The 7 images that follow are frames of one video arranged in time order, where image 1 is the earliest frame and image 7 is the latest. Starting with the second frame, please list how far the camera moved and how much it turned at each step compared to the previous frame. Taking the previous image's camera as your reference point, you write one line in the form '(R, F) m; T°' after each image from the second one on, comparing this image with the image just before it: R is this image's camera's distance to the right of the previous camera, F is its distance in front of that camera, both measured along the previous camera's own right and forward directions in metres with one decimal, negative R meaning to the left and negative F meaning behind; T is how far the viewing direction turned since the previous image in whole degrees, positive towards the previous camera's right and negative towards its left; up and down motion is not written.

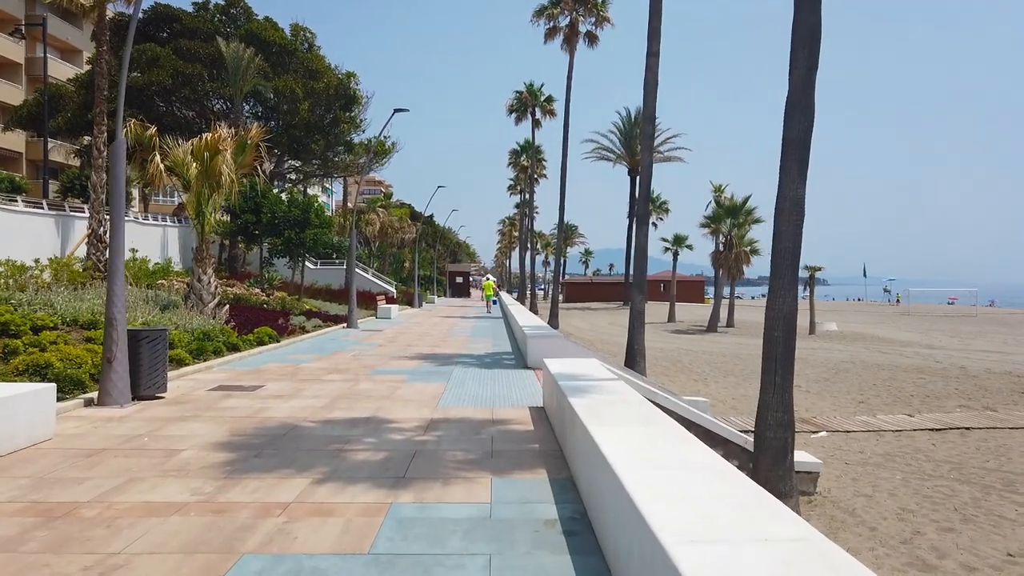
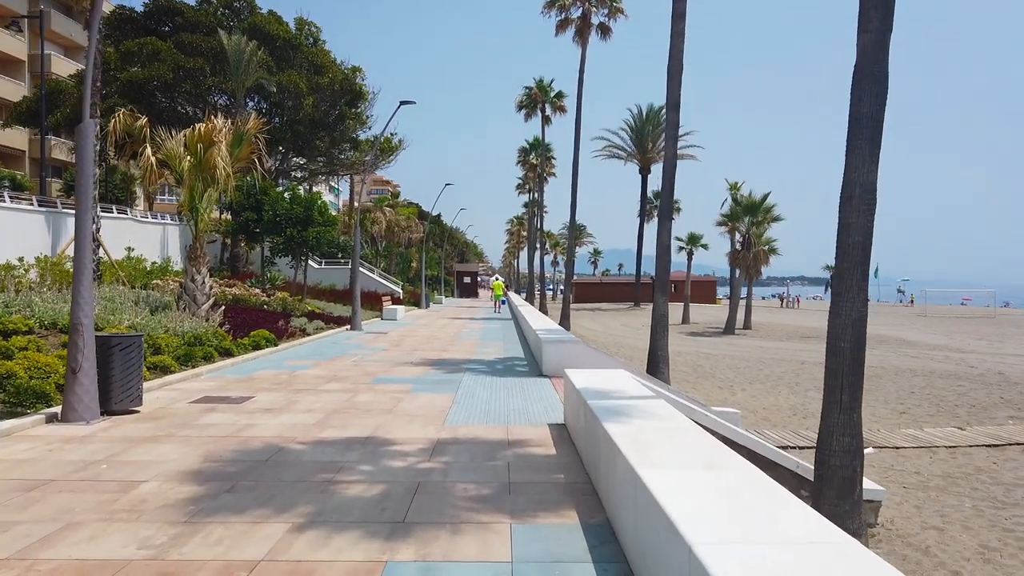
(-0.1, +1.2) m; -1°
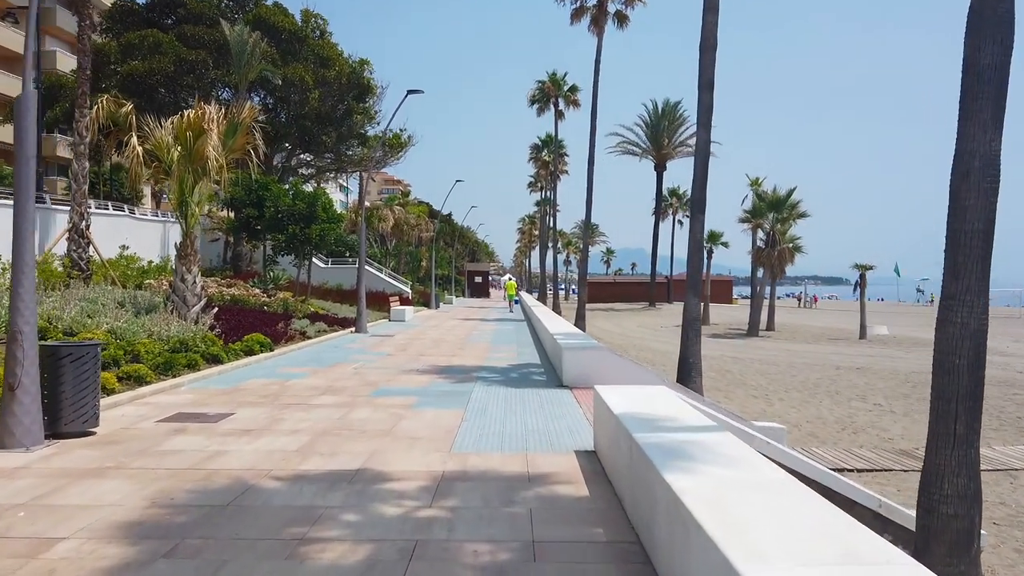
(-0.1, +1.4) m; -1°
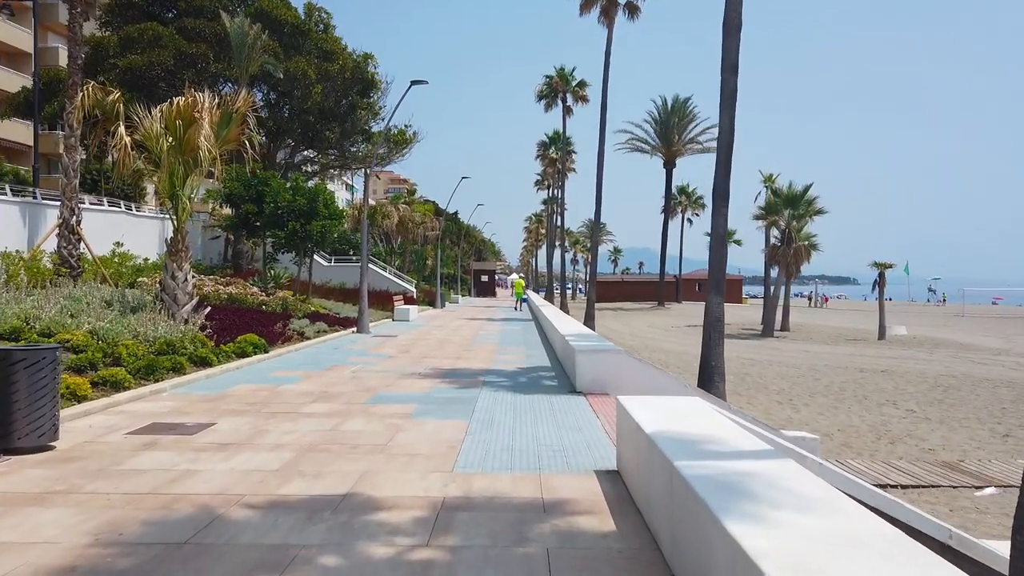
(0.0, +0.9) m; 0°
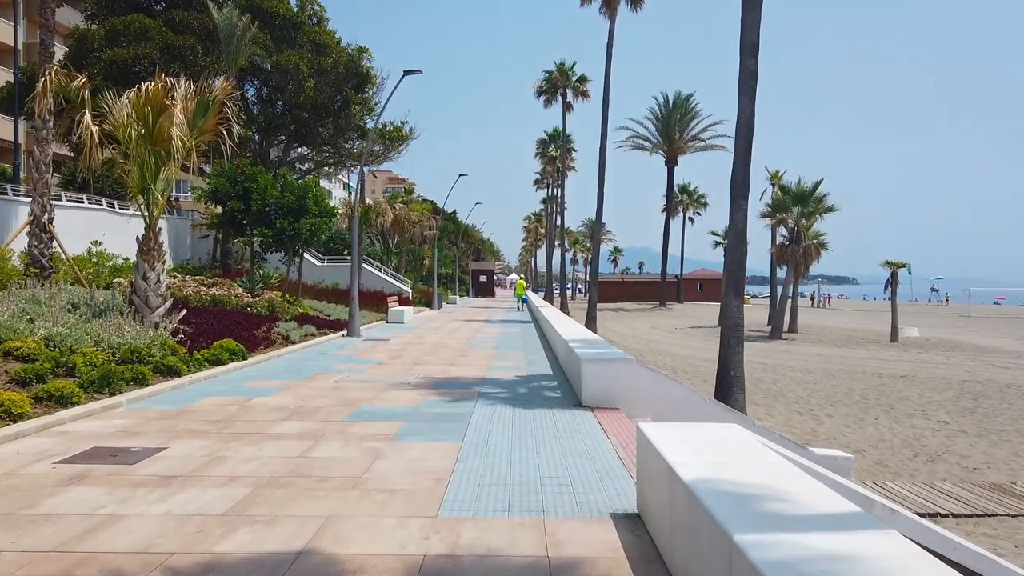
(0.0, +1.2) m; 0°
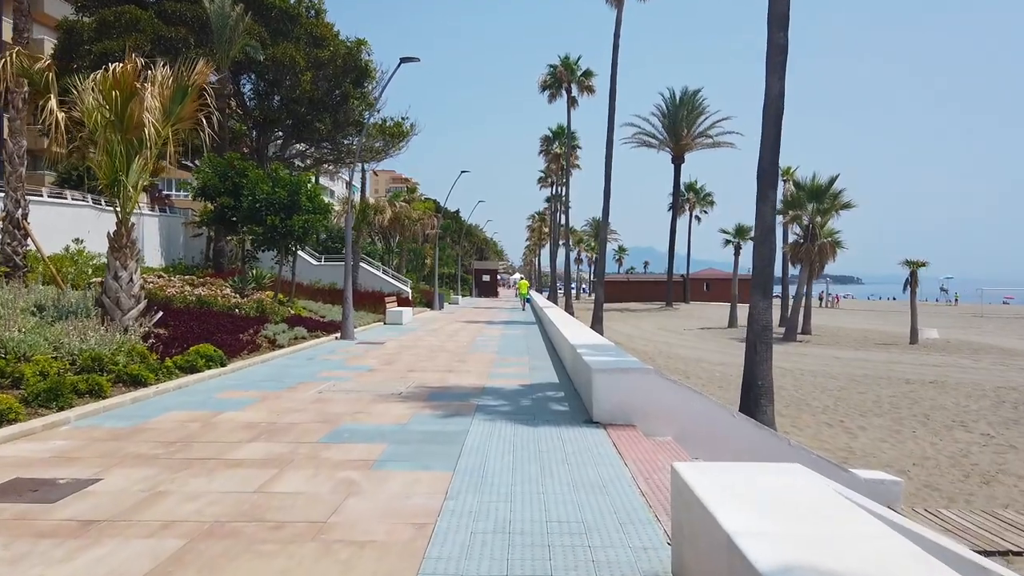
(0.0, +1.2) m; 0°
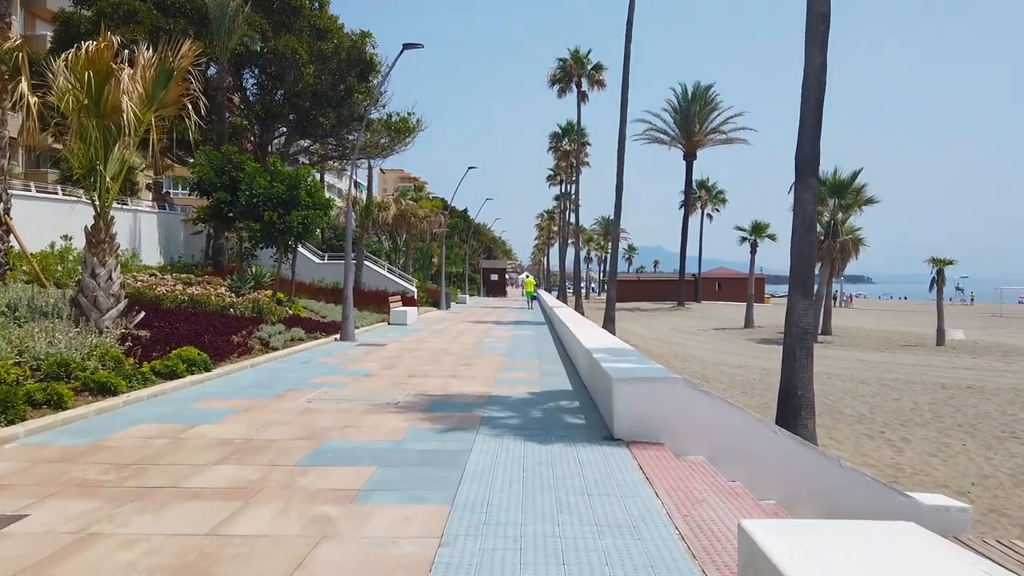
(0.0, +1.1) m; -1°
